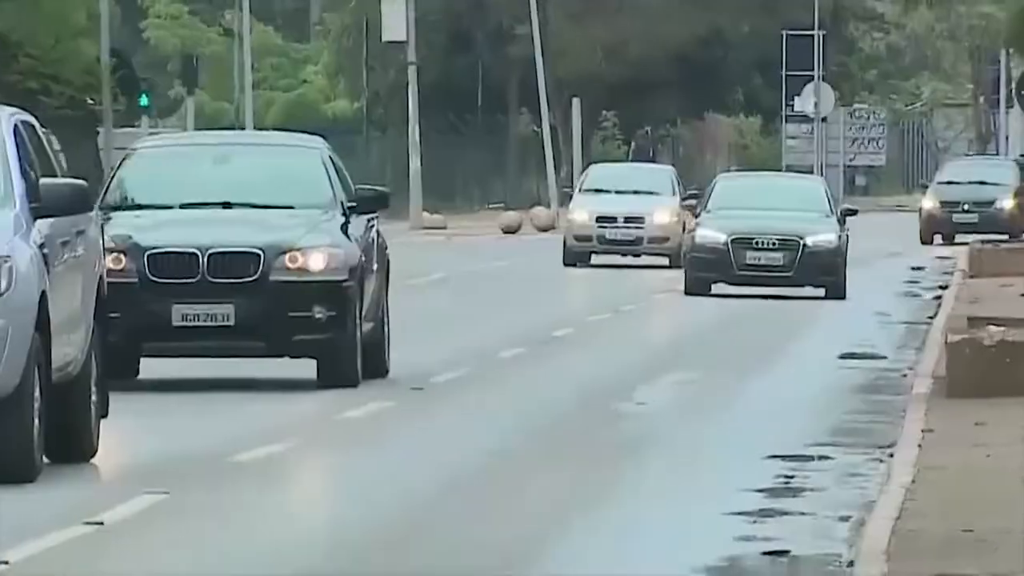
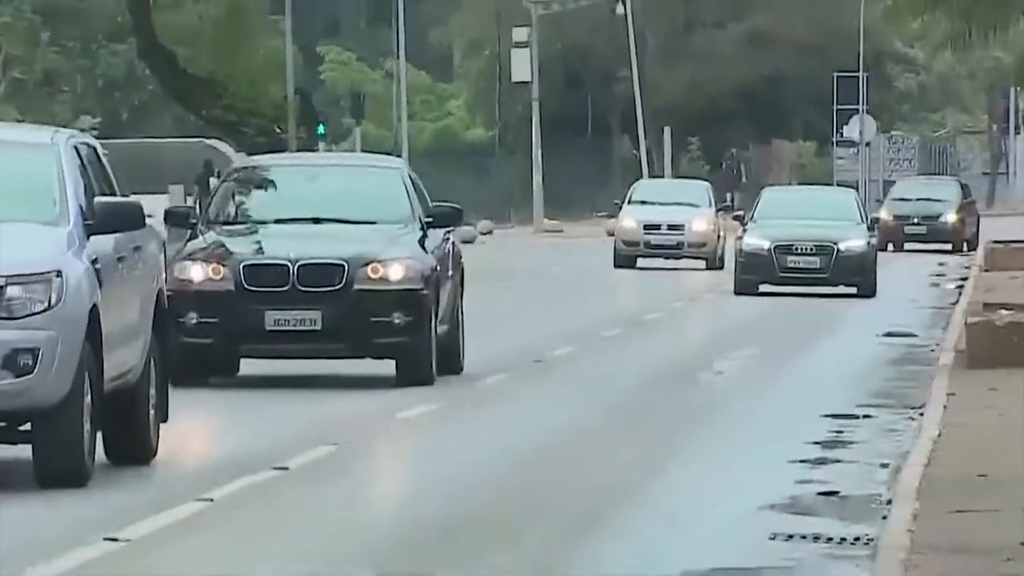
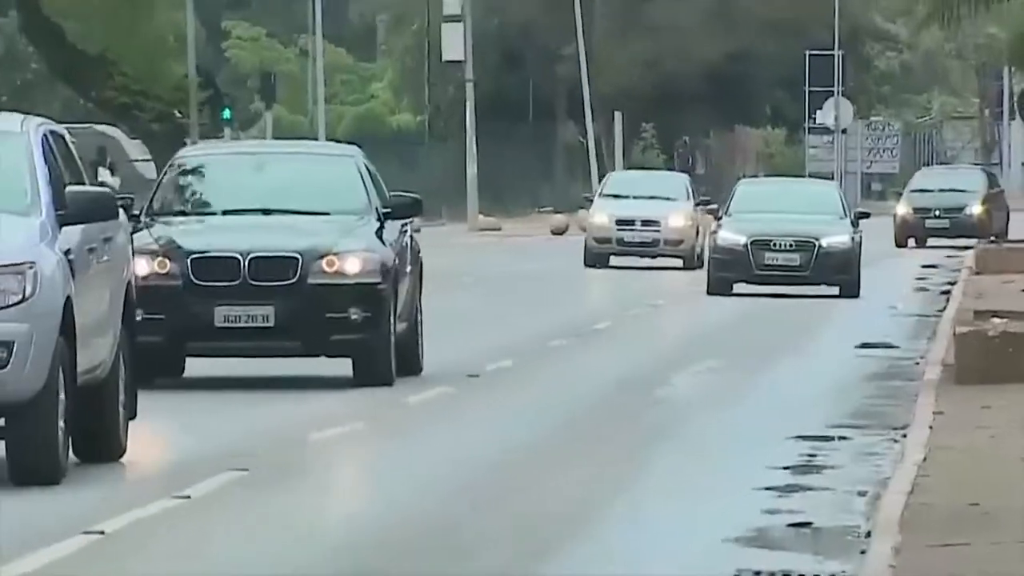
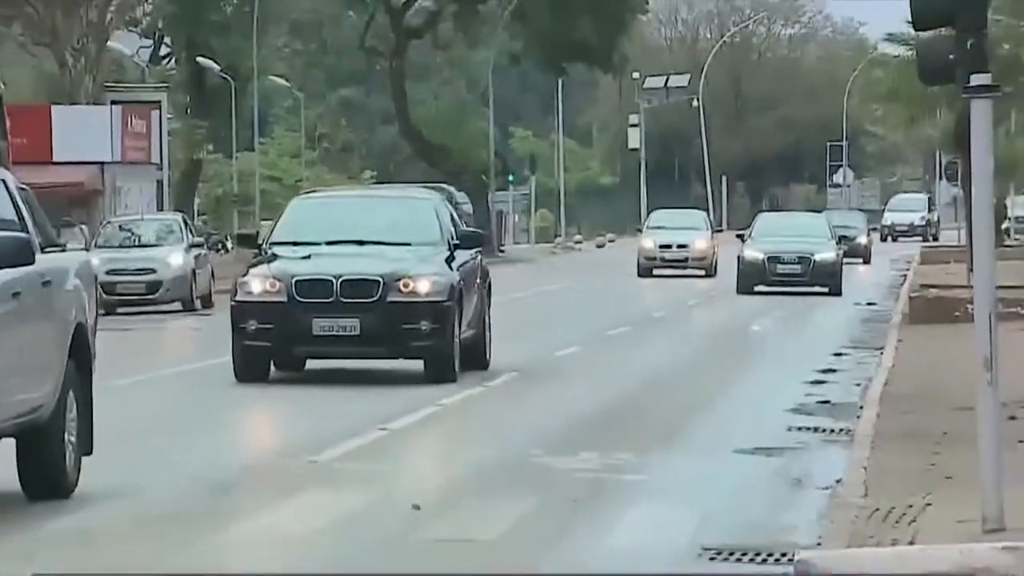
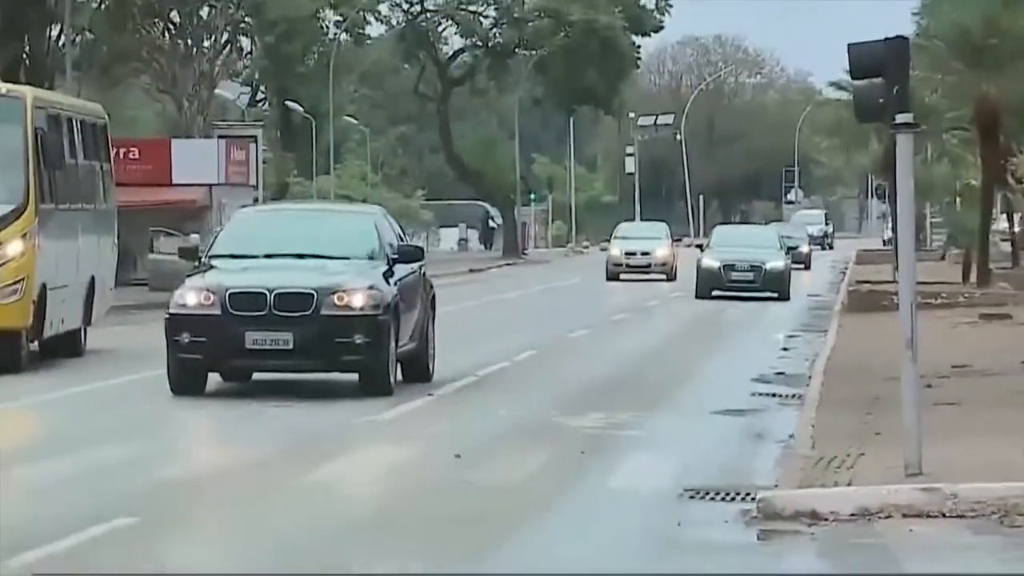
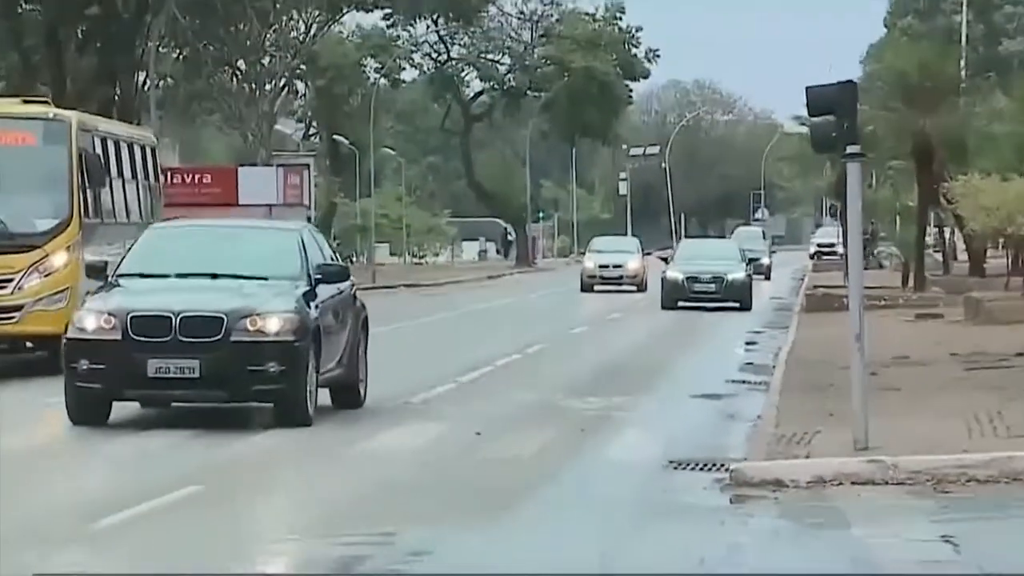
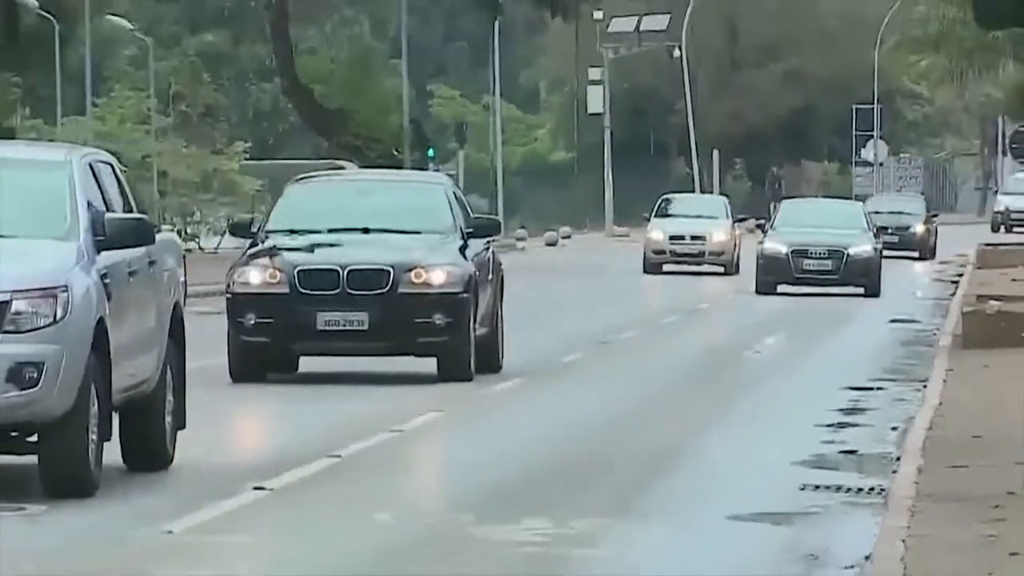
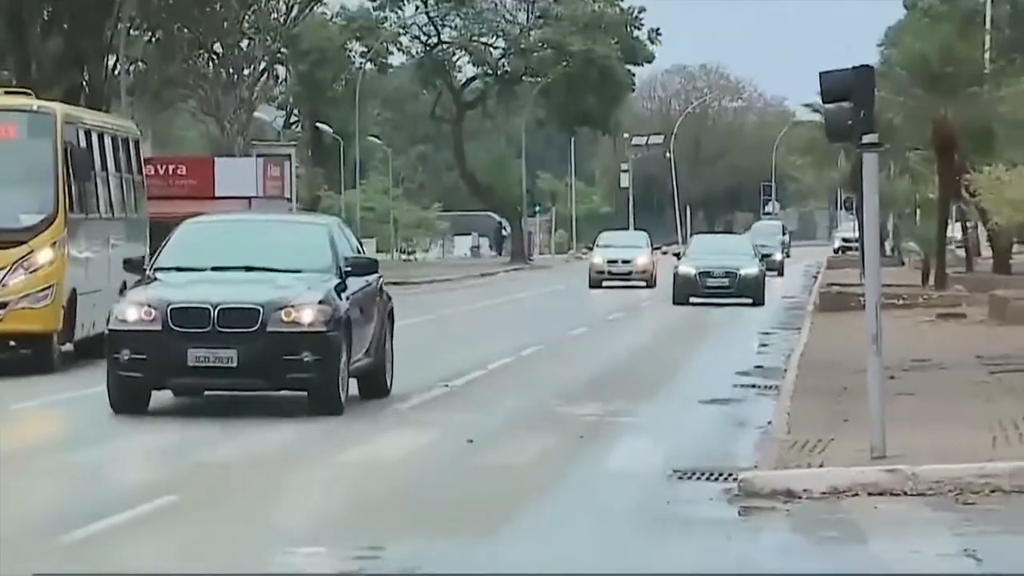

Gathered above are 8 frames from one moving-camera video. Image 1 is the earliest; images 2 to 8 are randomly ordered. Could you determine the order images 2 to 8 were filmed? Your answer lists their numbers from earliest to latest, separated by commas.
3, 2, 7, 4, 5, 8, 6
